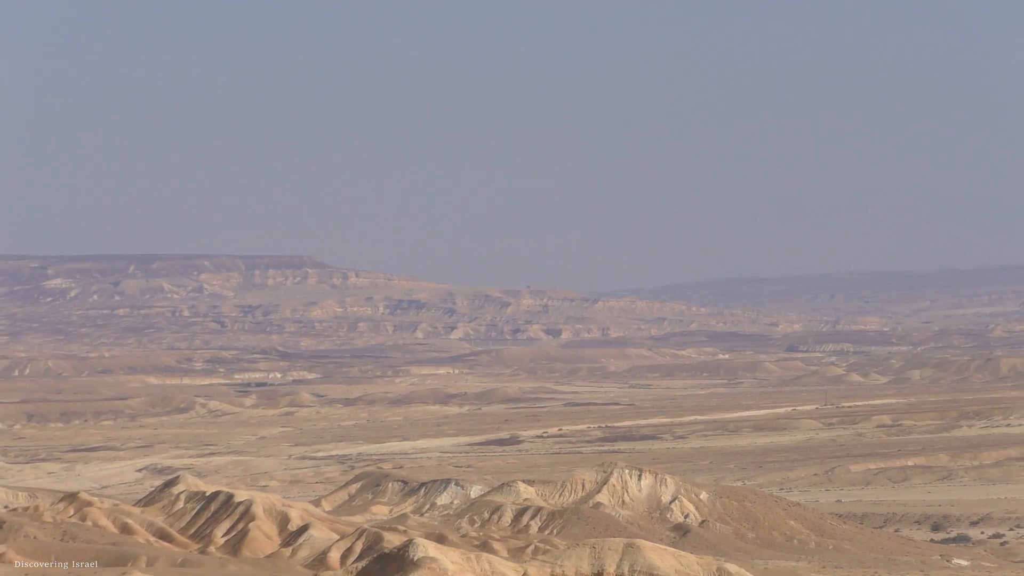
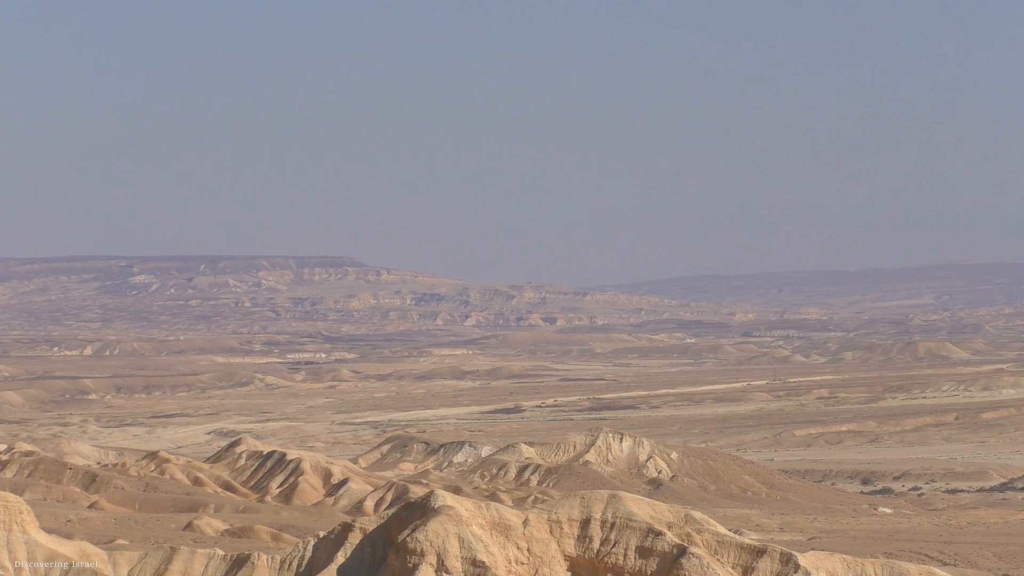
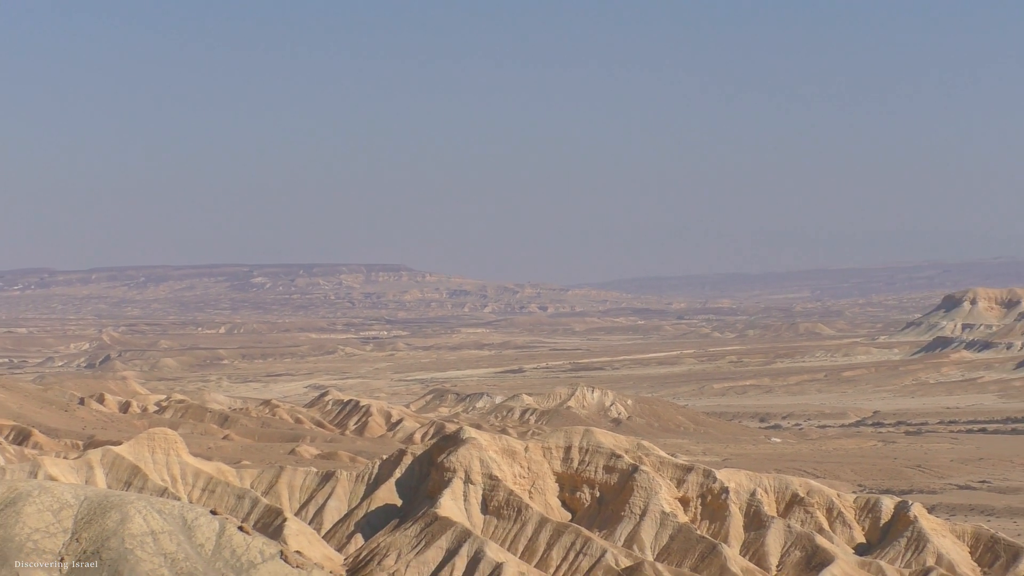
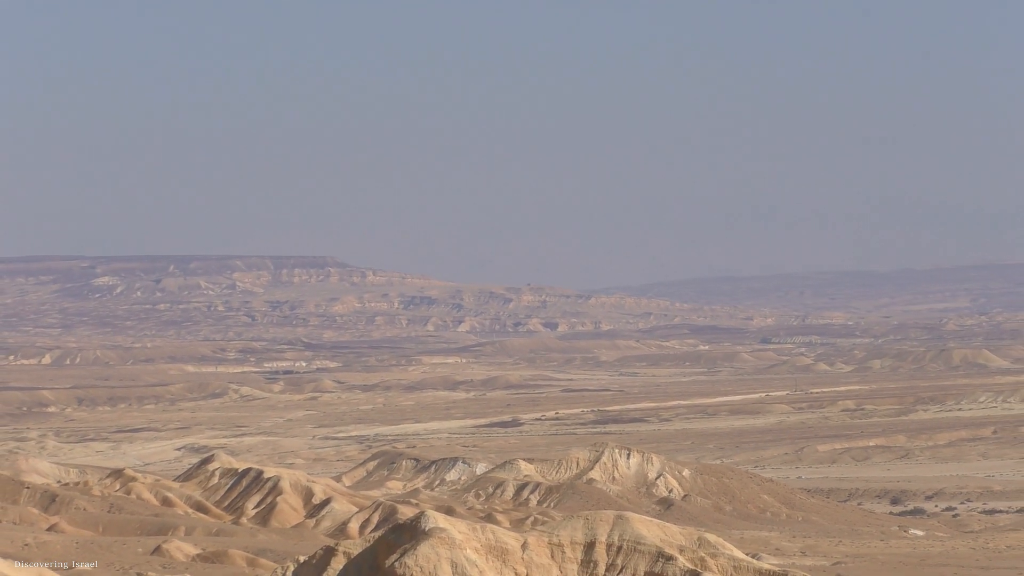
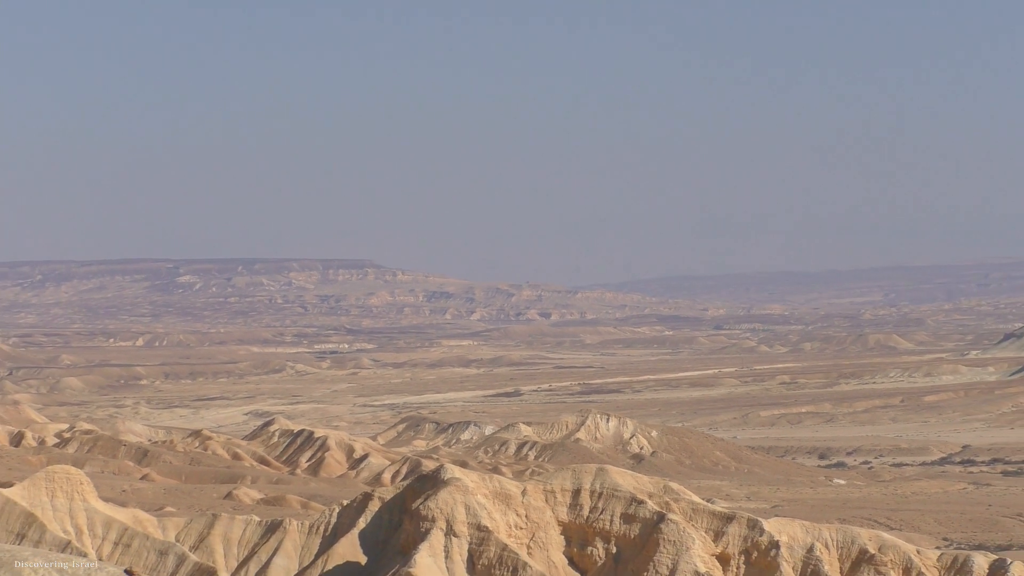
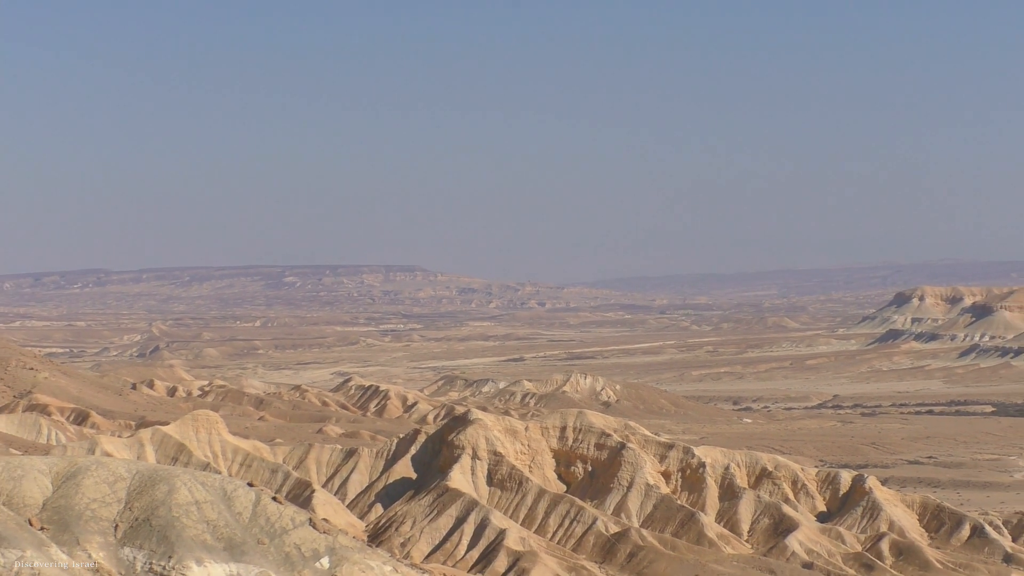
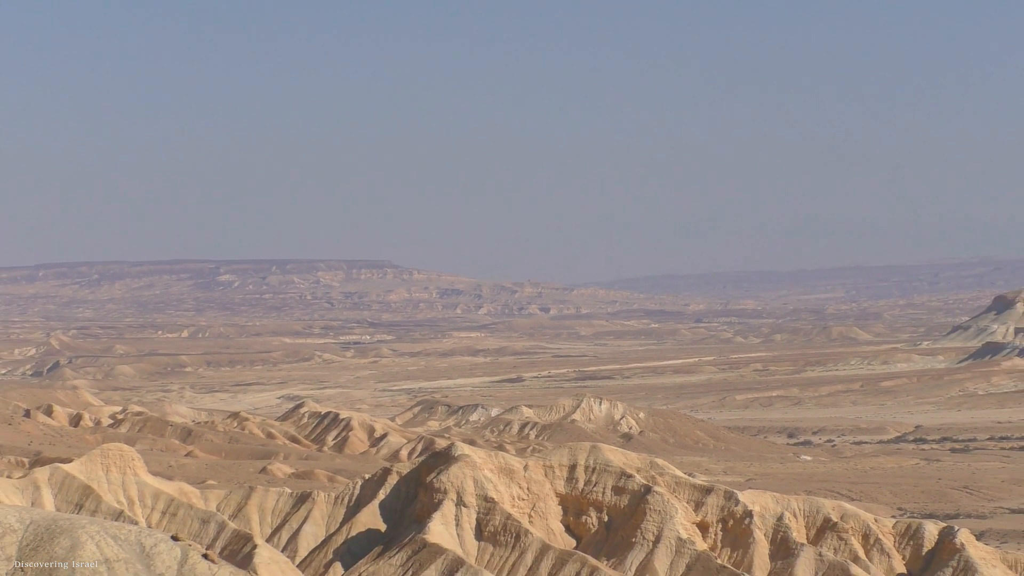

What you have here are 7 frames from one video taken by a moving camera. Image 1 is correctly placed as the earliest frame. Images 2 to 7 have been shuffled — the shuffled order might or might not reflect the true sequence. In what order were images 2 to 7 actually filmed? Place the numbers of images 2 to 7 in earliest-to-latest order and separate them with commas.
4, 2, 5, 7, 3, 6
